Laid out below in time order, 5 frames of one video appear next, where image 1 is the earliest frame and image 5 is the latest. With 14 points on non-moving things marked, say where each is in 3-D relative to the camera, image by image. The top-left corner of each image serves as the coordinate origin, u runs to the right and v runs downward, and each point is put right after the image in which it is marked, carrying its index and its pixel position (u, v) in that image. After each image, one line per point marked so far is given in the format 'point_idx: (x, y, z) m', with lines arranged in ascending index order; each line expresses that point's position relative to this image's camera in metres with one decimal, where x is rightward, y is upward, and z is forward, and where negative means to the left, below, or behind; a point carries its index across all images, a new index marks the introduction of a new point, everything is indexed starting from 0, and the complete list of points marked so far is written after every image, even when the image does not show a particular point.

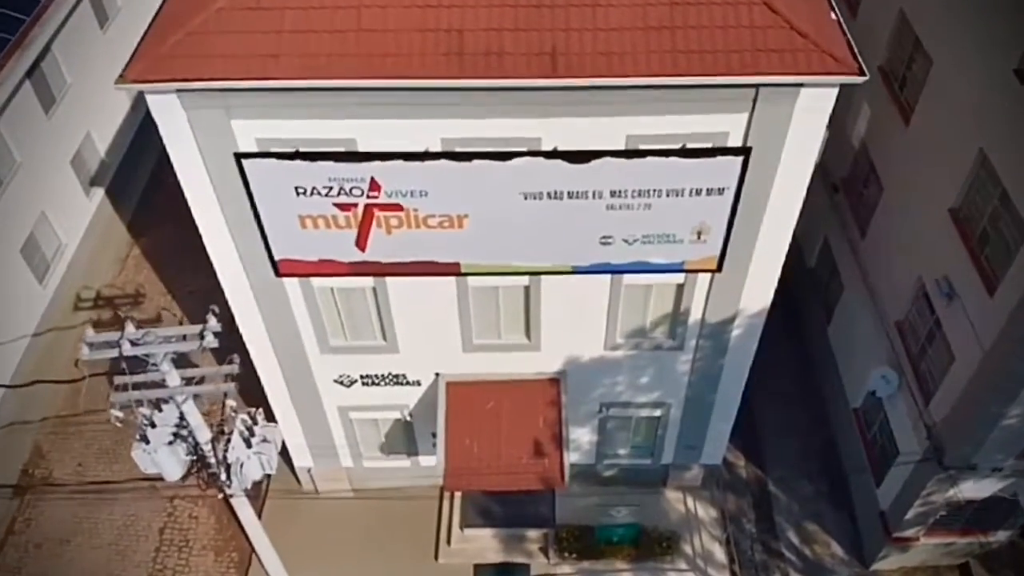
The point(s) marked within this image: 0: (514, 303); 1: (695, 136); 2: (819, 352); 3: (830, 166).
0: (+0.1, -0.3, +14.8) m
1: (+2.4, +2.0, +12.2) m
2: (+6.7, -1.4, +19.9) m
3: (+6.8, +2.6, +19.4) m
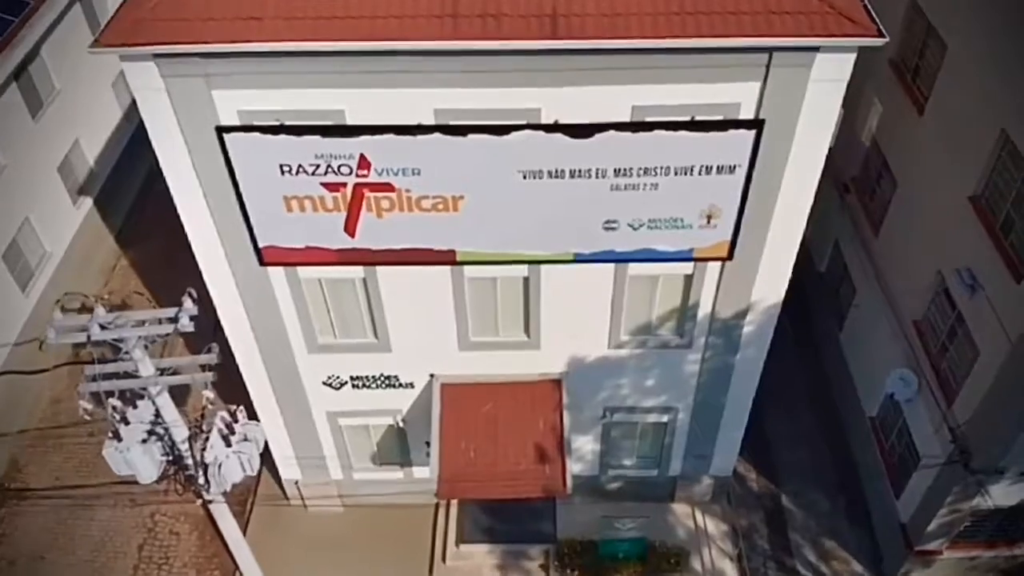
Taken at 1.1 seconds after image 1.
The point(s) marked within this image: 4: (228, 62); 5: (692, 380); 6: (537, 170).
0: (0.0, -0.1, +14.0) m
1: (+2.4, +2.3, +11.5) m
2: (+6.7, -1.5, +19.1) m
3: (+6.7, +2.5, +18.7) m
4: (-3.4, +2.7, +11.1) m
5: (+3.0, -1.5, +15.3) m
6: (+0.3, +1.5, +12.0) m
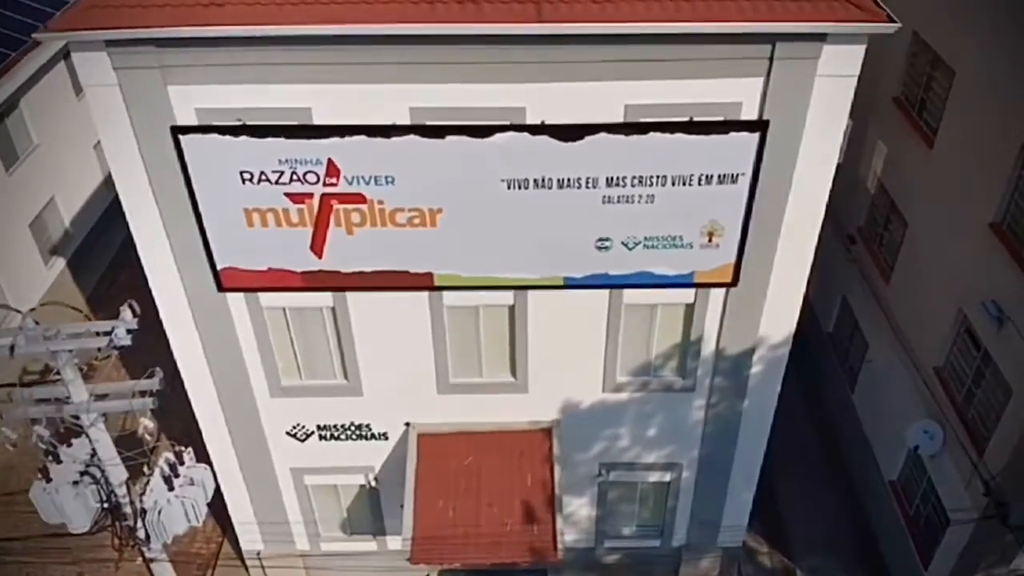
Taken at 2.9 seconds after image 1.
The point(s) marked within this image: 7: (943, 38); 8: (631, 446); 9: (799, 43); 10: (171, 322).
0: (-0.2, -0.6, +12.8) m
1: (+2.2, +2.1, +10.6) m
2: (+6.4, -2.6, +17.6) m
3: (+6.5, +1.4, +17.8) m
4: (-3.6, +2.6, +10.2) m
5: (+2.8, -2.2, +13.9) m
6: (+0.1, +1.3, +10.9) m
7: (+6.7, +3.9, +14.1) m
8: (+1.8, -2.4, +14.0) m
9: (+3.2, +2.7, +10.1) m
10: (-4.7, -0.4, +12.6) m
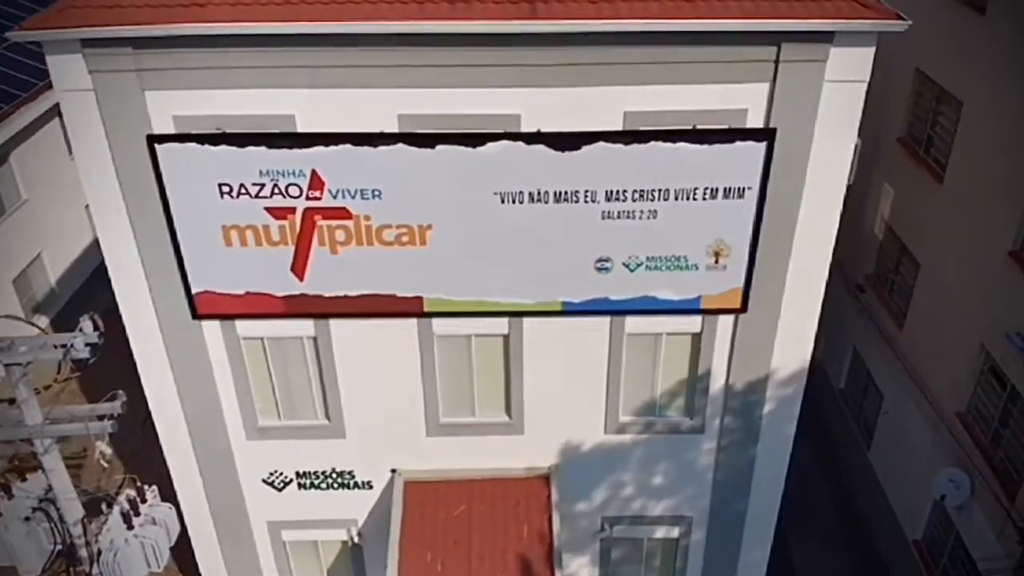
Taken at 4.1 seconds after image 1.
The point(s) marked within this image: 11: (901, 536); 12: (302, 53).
0: (-0.3, -1.0, +12.0) m
1: (+2.1, +1.9, +10.1) m
2: (+6.3, -3.6, +16.6) m
3: (+6.4, +0.4, +17.2) m
4: (-3.7, +2.5, +9.7) m
5: (+2.7, -2.7, +12.9) m
6: (+0.1, +1.1, +10.4) m
7: (+6.6, +3.3, +13.8) m
8: (+1.7, -3.0, +13.0) m
9: (+3.1, +2.6, +9.7) m
10: (-4.8, -0.8, +11.8) m
11: (+6.4, -4.1, +15.0) m
12: (-2.2, +2.5, +9.7) m
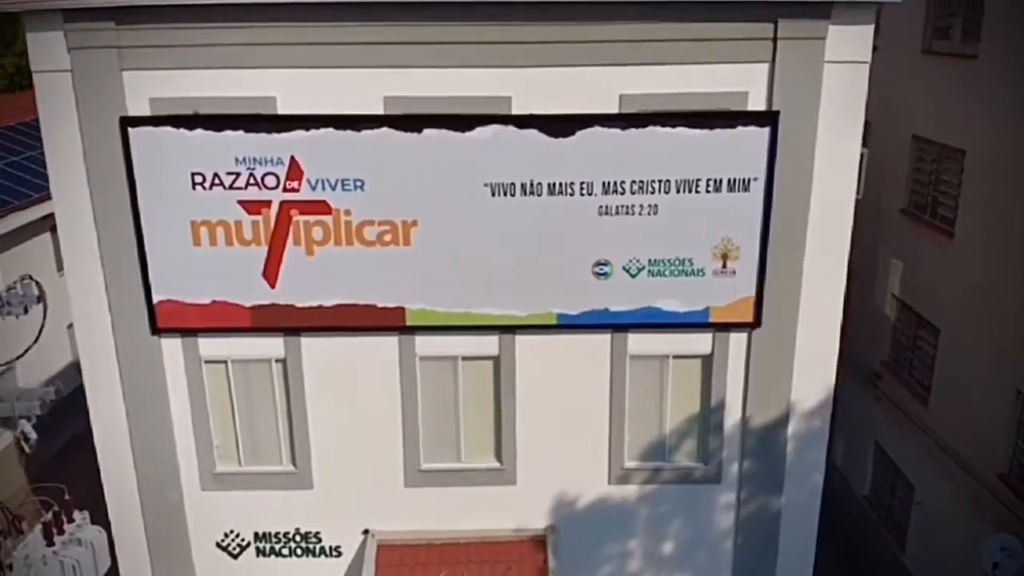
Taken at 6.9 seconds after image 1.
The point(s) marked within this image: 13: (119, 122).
0: (-0.4, -1.3, +10.8) m
1: (+2.0, +2.0, +9.7) m
2: (+6.2, -4.9, +14.6) m
3: (+6.3, -1.2, +16.2) m
4: (-3.8, +2.7, +9.5) m
5: (+2.6, -3.1, +11.2) m
6: (0.0, +1.2, +9.7) m
7: (+6.5, +2.4, +13.7) m
8: (+1.6, -3.5, +11.3) m
9: (+3.0, +2.7, +9.4) m
10: (-4.9, -1.1, +10.6) m
11: (+6.2, -5.0, +13.0) m
12: (-2.3, +2.7, +9.4) m
13: (-4.2, +1.7, +9.7) m
